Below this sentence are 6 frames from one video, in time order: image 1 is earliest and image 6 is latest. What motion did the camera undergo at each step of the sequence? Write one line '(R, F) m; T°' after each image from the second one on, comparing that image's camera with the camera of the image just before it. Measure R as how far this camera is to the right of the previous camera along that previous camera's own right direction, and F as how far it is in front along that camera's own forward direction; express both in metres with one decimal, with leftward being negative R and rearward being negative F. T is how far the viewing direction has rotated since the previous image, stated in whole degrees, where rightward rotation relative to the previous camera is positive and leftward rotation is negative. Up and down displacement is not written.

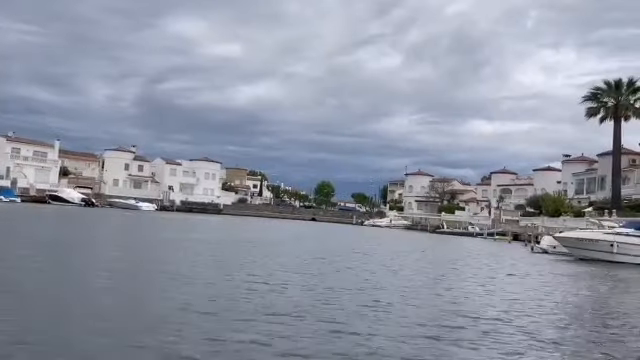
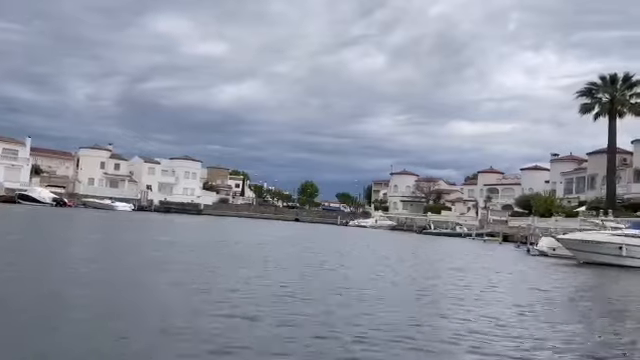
(0.0, +2.0) m; +2°
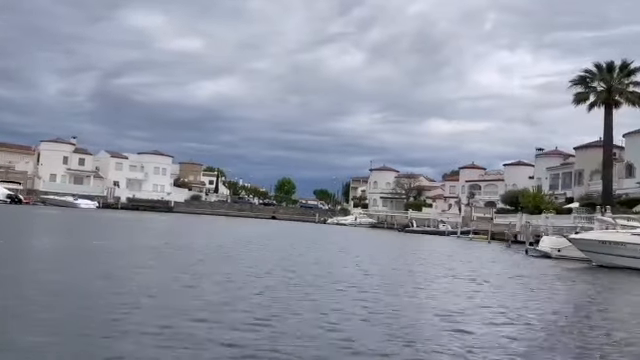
(+0.1, +3.0) m; +2°
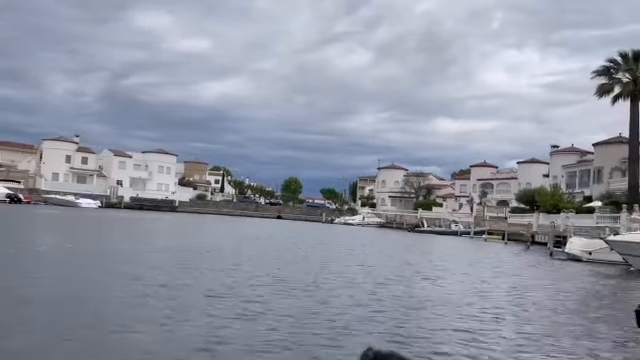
(-0.1, +1.7) m; -1°
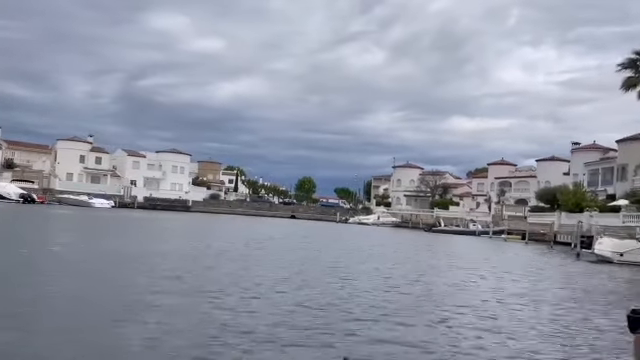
(0.0, +0.9) m; -2°
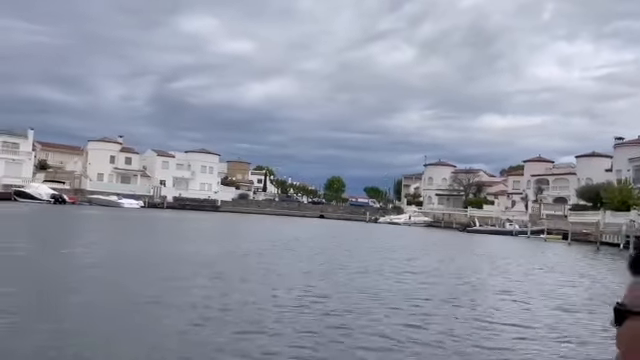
(0.0, +1.2) m; -3°
